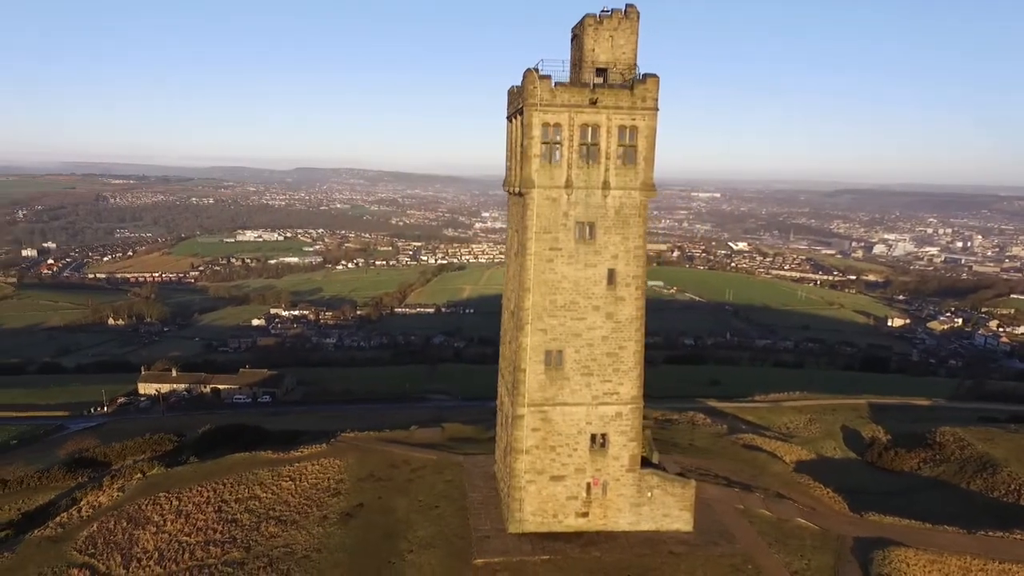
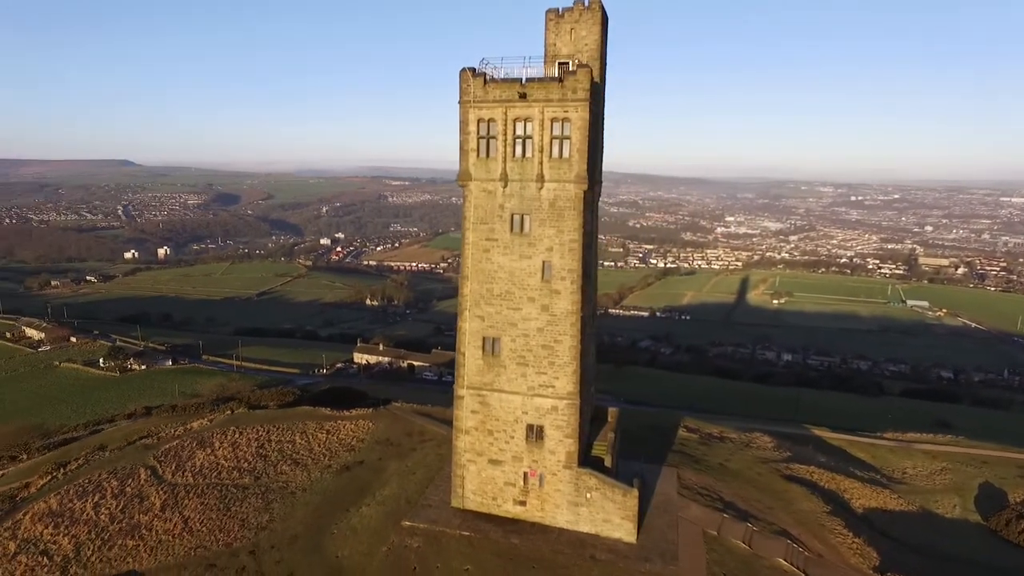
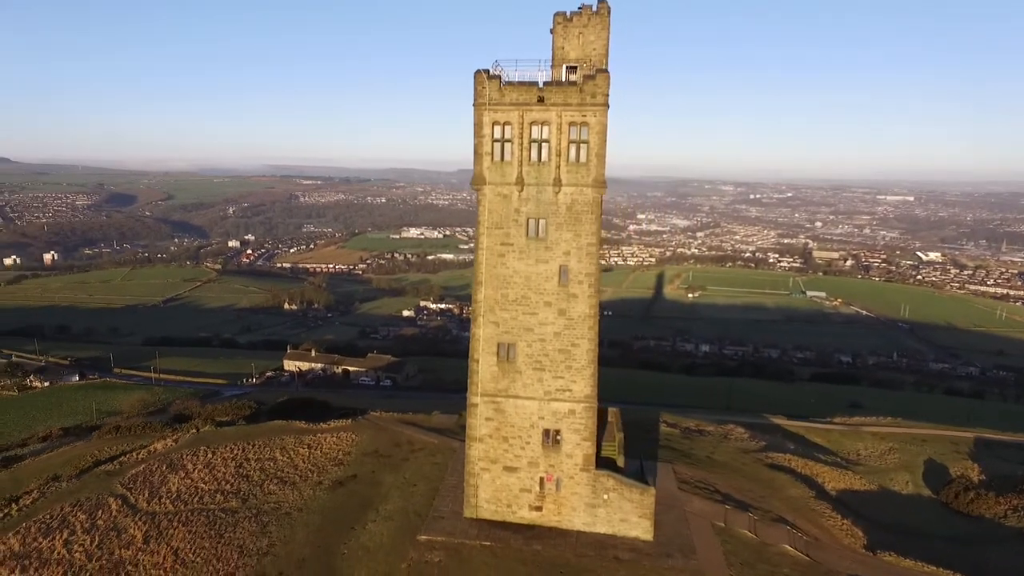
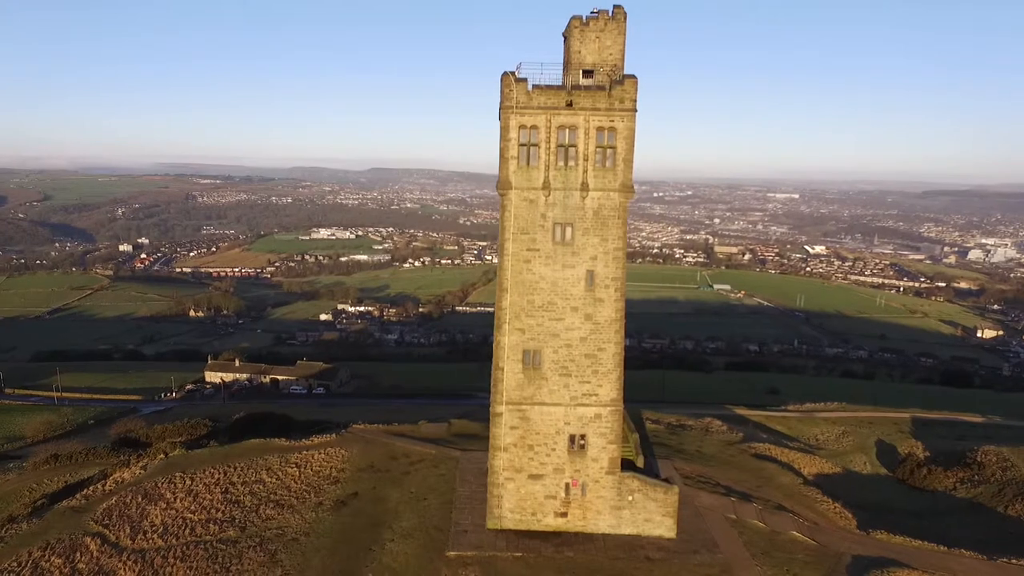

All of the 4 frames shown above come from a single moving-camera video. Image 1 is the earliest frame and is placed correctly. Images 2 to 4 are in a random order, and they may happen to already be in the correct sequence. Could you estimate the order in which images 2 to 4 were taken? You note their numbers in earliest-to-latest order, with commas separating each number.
4, 3, 2
